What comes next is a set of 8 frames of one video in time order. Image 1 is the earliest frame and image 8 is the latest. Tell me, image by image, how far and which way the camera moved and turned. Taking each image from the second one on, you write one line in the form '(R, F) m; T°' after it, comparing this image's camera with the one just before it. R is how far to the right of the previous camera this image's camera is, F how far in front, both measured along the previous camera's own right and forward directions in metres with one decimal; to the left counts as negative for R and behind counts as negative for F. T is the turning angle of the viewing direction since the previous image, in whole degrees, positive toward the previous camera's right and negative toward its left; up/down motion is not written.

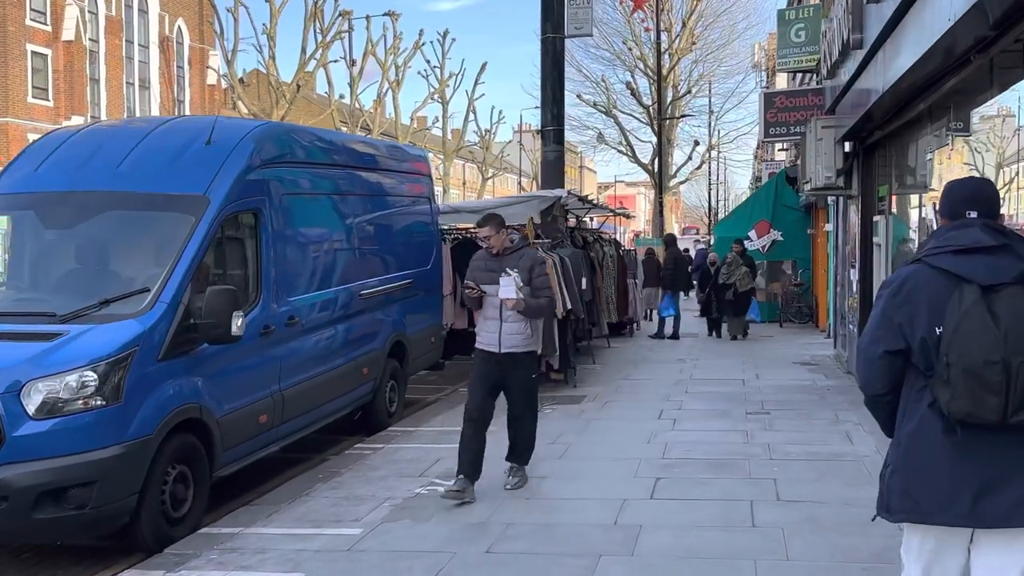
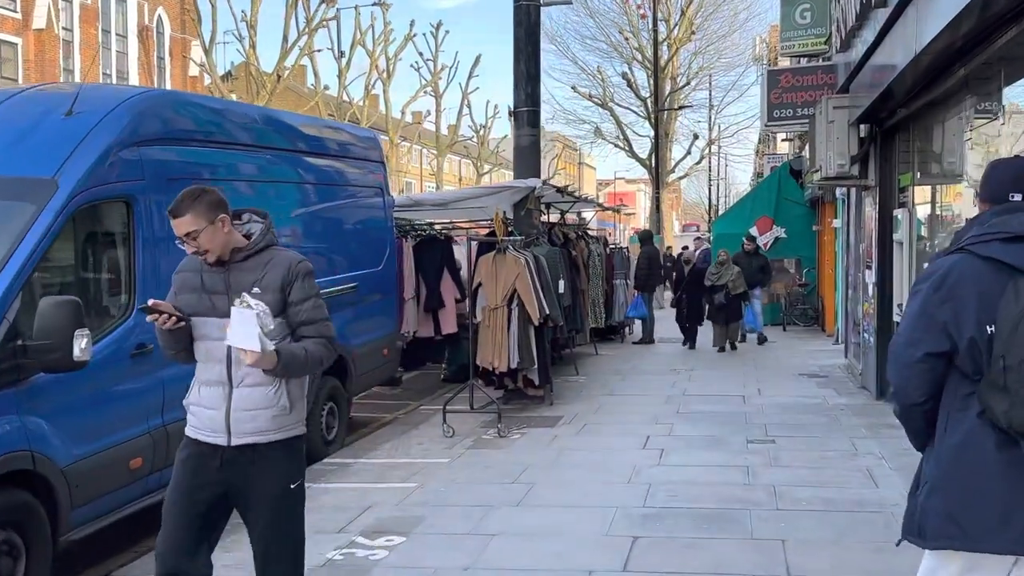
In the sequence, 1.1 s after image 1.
(+0.4, +1.5) m; 0°
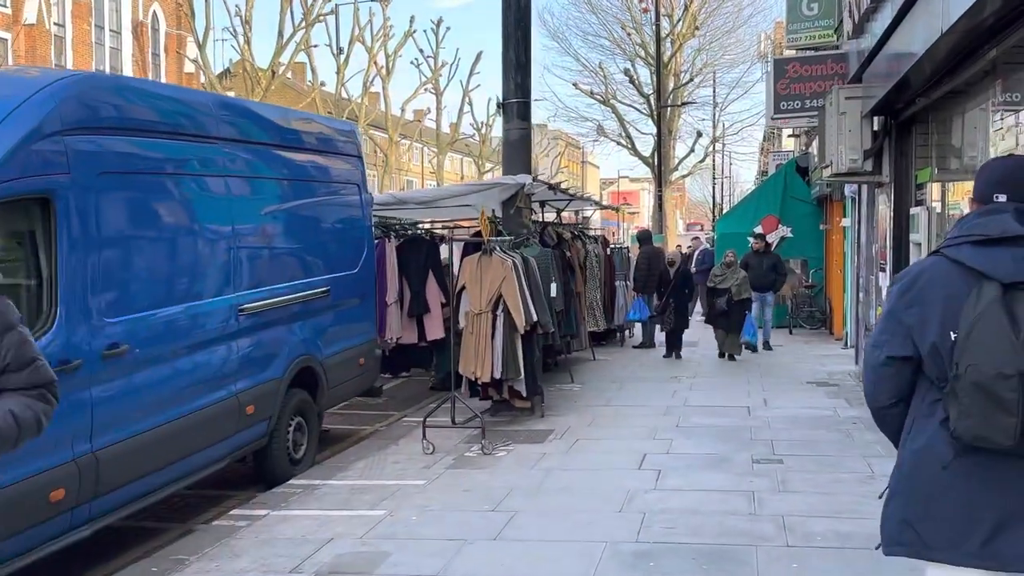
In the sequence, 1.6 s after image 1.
(+0.2, +0.7) m; 0°
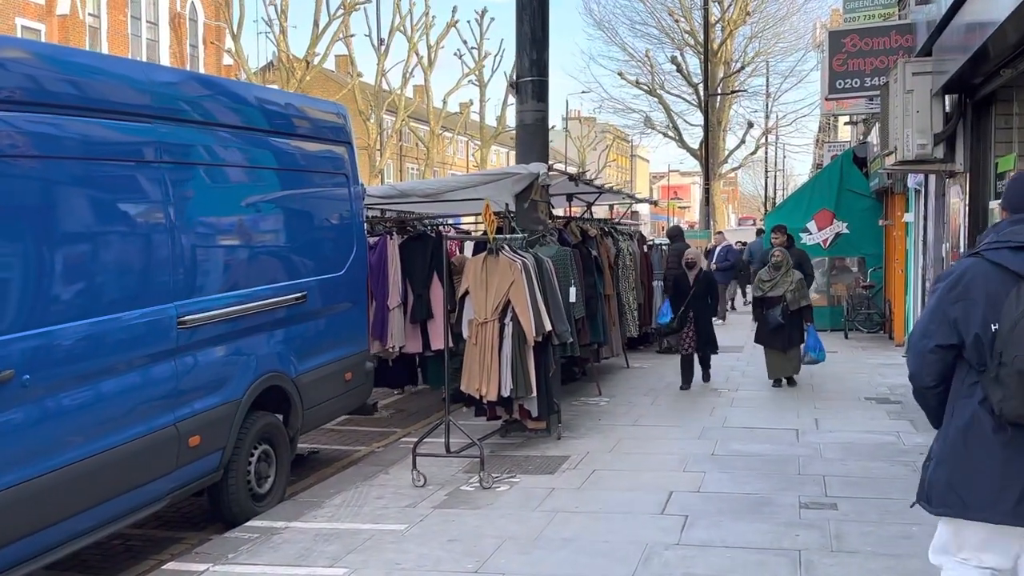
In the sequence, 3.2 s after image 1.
(+0.3, +1.2) m; -3°
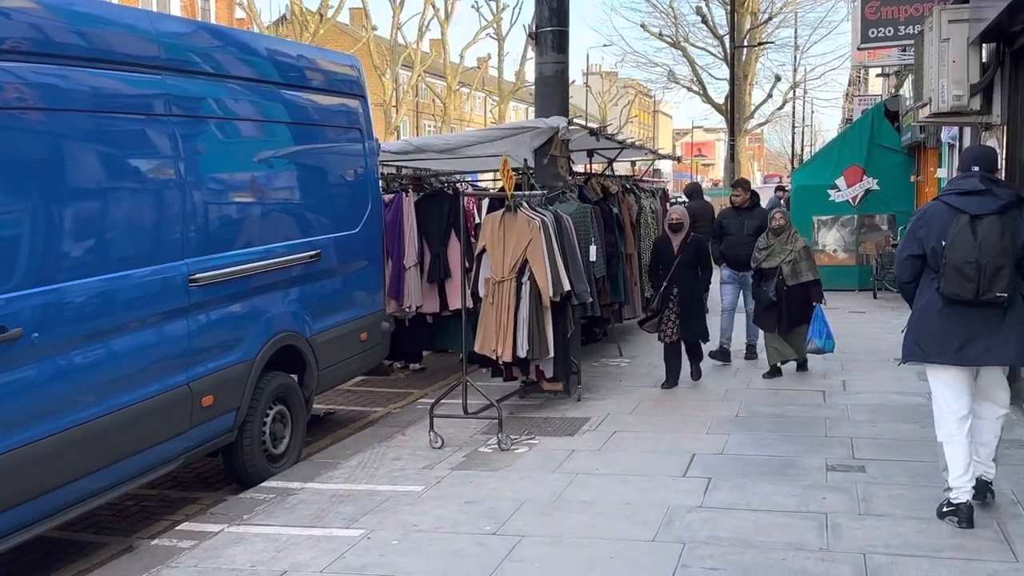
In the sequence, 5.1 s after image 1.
(0.0, +0.2) m; -1°
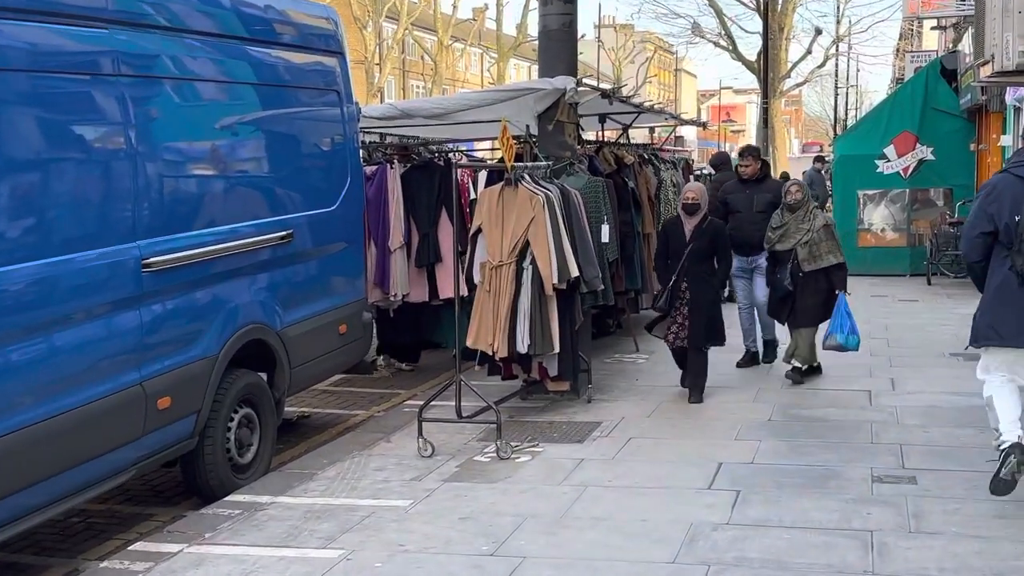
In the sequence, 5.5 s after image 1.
(0.0, +0.7) m; 0°
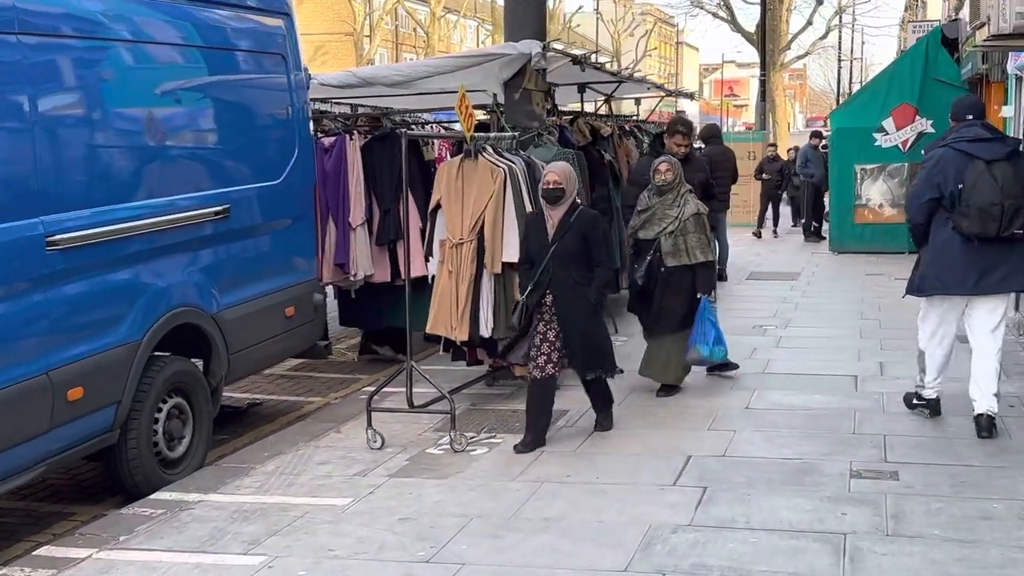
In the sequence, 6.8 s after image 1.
(+0.3, +0.4) m; 0°
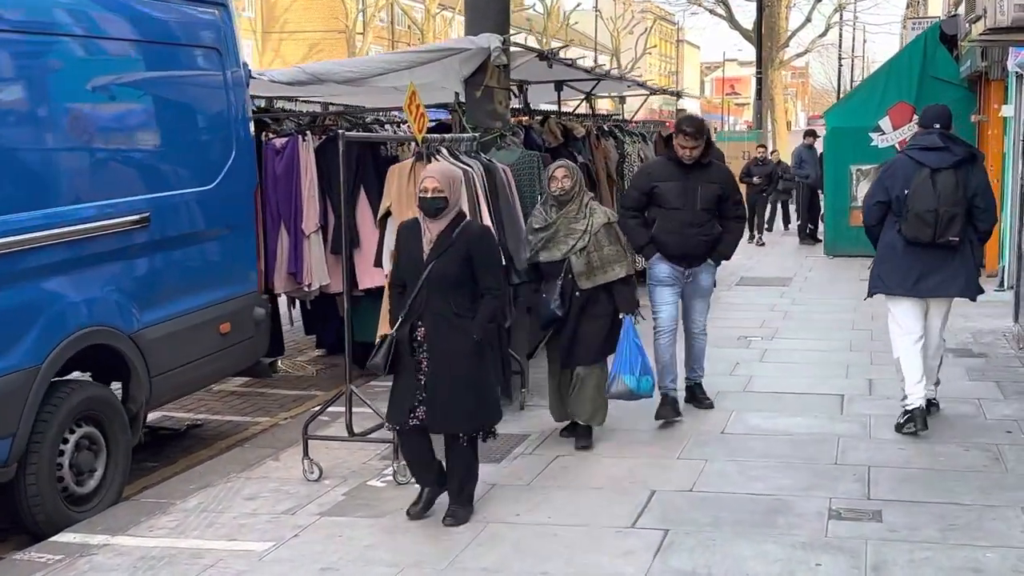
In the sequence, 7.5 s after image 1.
(+0.3, +0.5) m; 0°
